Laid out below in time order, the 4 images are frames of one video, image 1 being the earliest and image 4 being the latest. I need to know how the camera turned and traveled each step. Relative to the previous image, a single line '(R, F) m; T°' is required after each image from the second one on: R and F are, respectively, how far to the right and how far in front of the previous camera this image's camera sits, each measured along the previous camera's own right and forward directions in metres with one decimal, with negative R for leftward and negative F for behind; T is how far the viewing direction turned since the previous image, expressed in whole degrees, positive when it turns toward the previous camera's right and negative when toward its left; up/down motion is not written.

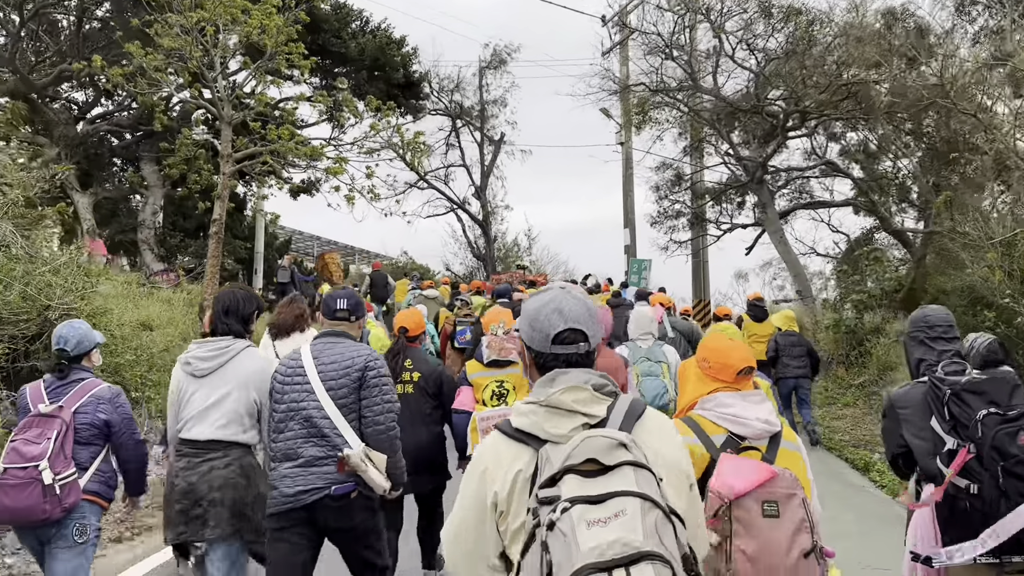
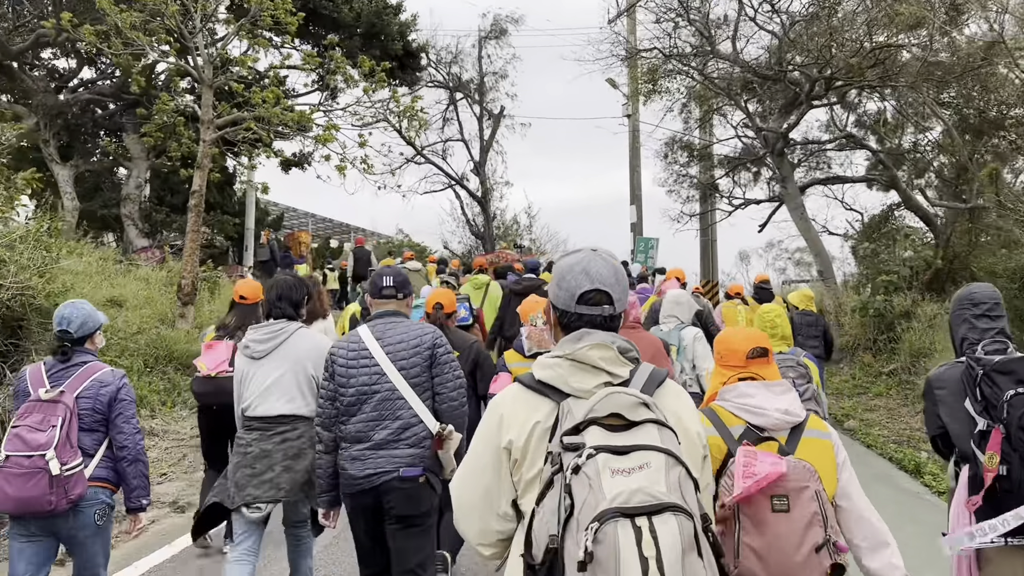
(-0.1, +0.4) m; 0°
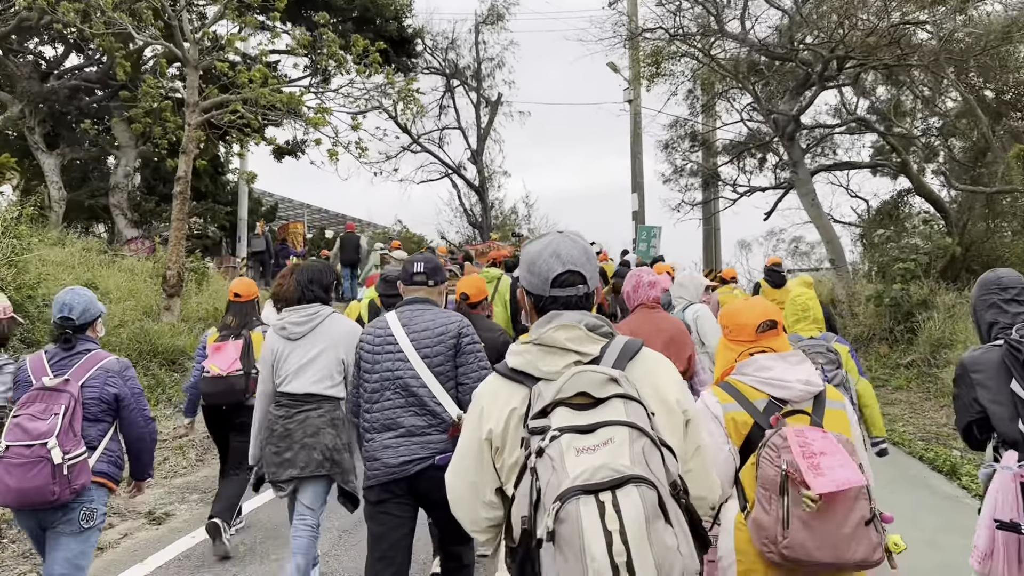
(0.0, +0.2) m; 0°
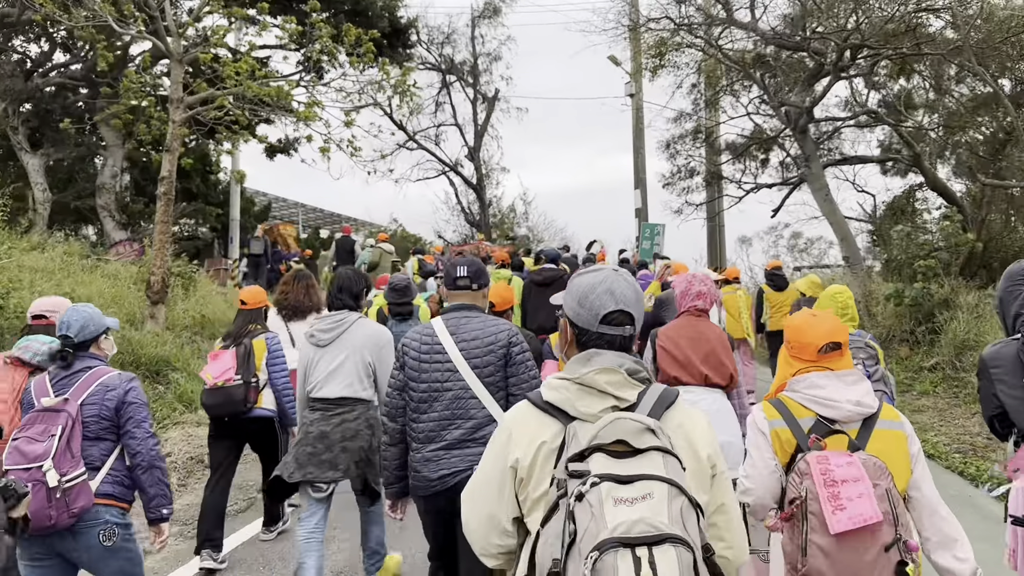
(0.0, +0.3) m; 0°
